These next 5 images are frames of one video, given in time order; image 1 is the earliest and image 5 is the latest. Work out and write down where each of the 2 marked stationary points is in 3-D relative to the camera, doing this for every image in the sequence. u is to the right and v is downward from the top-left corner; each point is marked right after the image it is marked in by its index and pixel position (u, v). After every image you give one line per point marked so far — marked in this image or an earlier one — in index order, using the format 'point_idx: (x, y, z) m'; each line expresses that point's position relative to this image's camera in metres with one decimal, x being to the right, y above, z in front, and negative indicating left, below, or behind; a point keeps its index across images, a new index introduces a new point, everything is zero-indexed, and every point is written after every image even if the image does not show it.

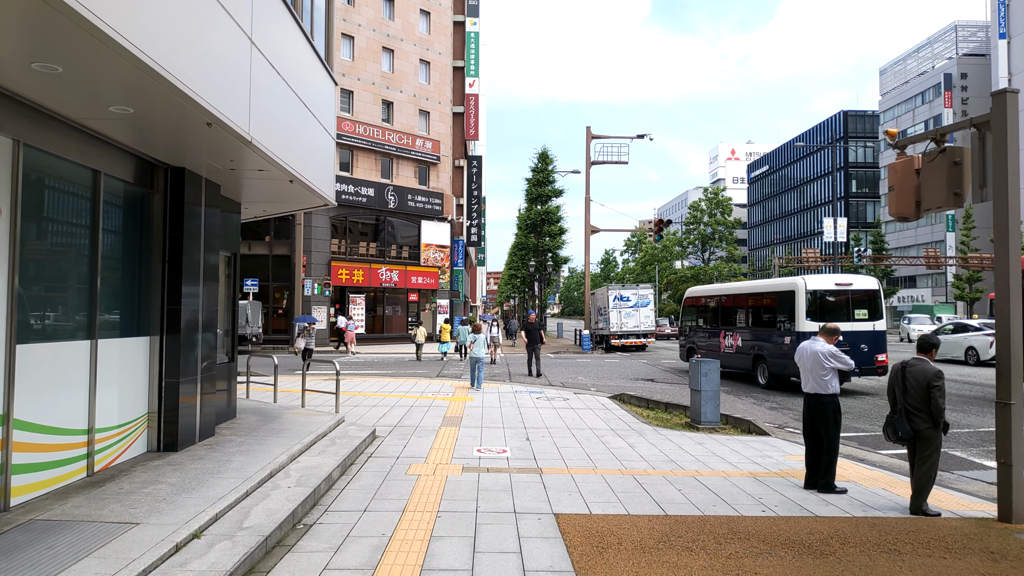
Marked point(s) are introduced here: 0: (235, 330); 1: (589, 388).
0: (-3.4, -0.5, +8.8) m
1: (+1.6, -2.1, +14.7) m
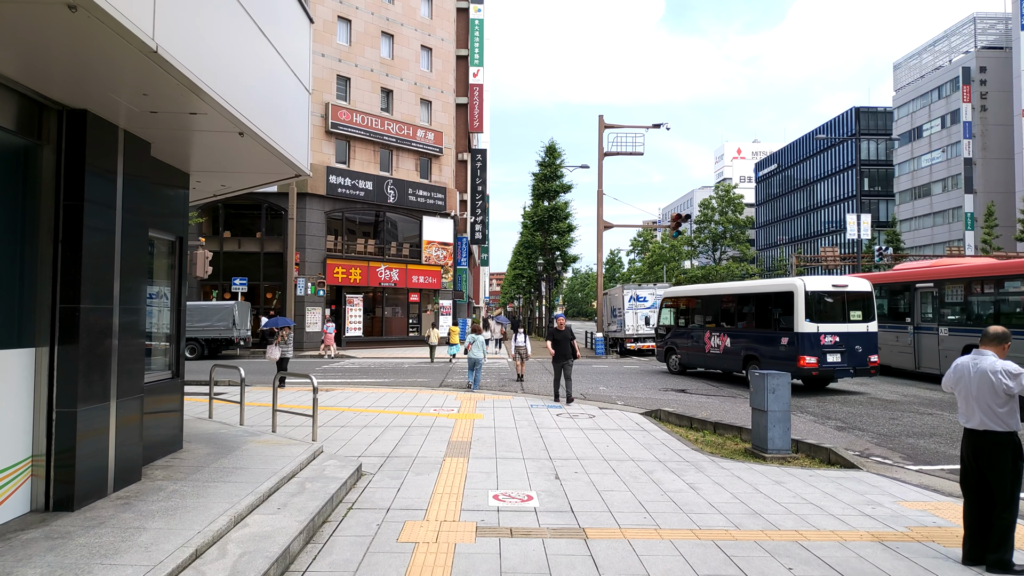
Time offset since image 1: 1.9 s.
0: (-3.2, -0.5, +6.8) m
1: (+1.9, -2.0, +12.8) m
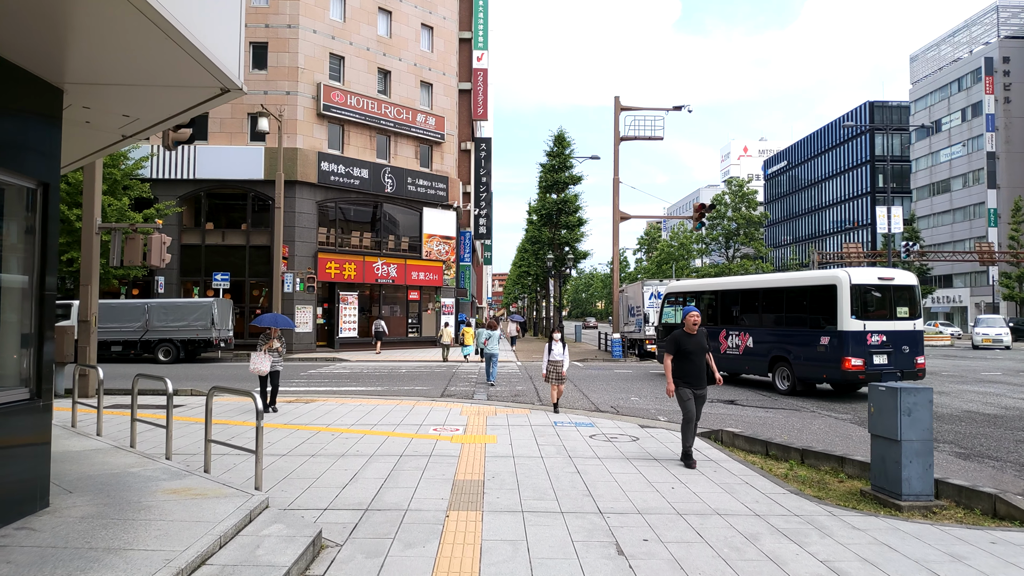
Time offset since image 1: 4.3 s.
0: (-3.0, -0.3, +4.5) m
1: (+2.1, -1.9, +10.4) m
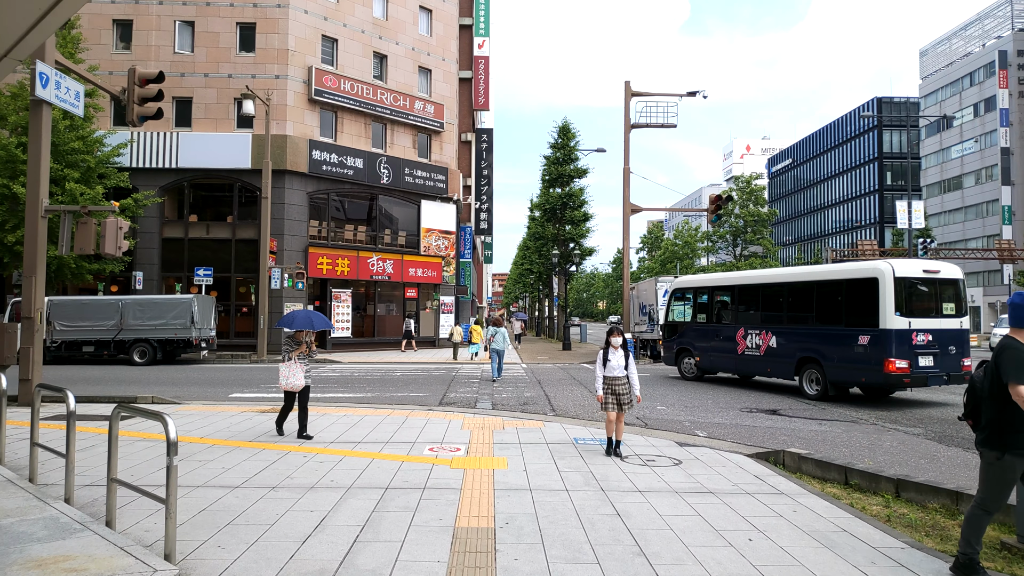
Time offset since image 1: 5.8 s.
0: (-2.8, -0.2, +2.9) m
1: (+2.3, -1.8, +8.8) m
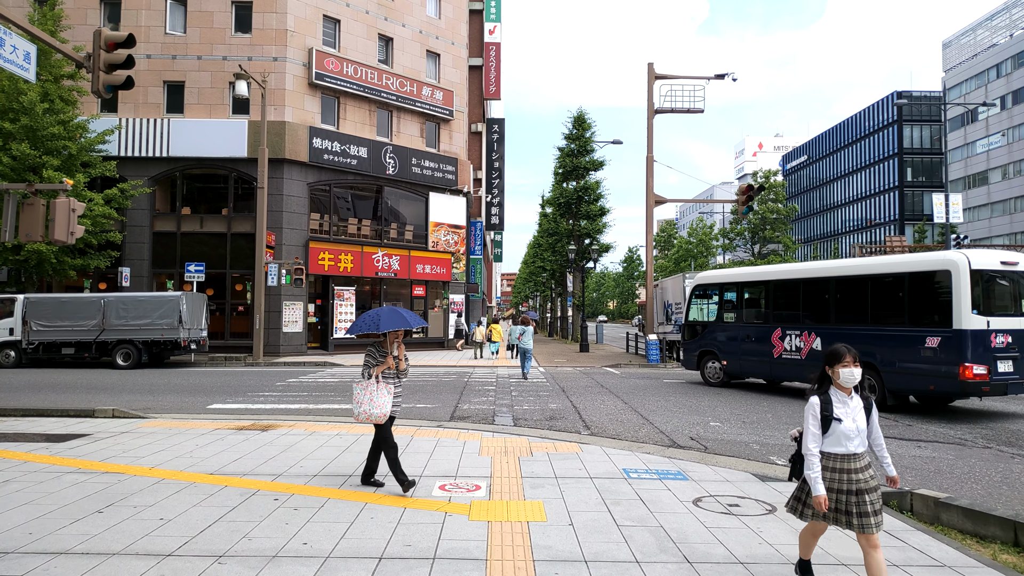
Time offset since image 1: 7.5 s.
0: (-2.6, -0.1, +1.2) m
1: (+2.6, -1.7, +7.1) m
